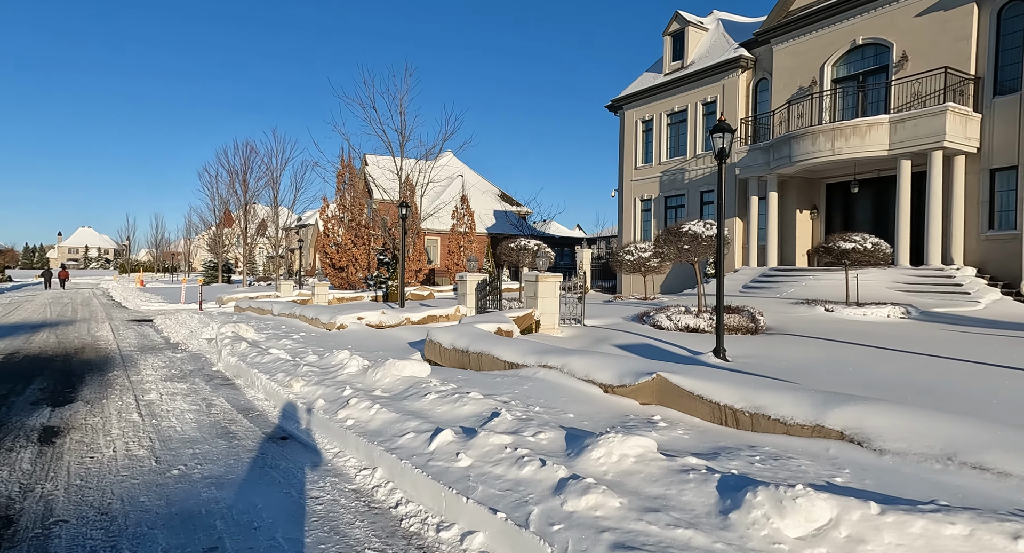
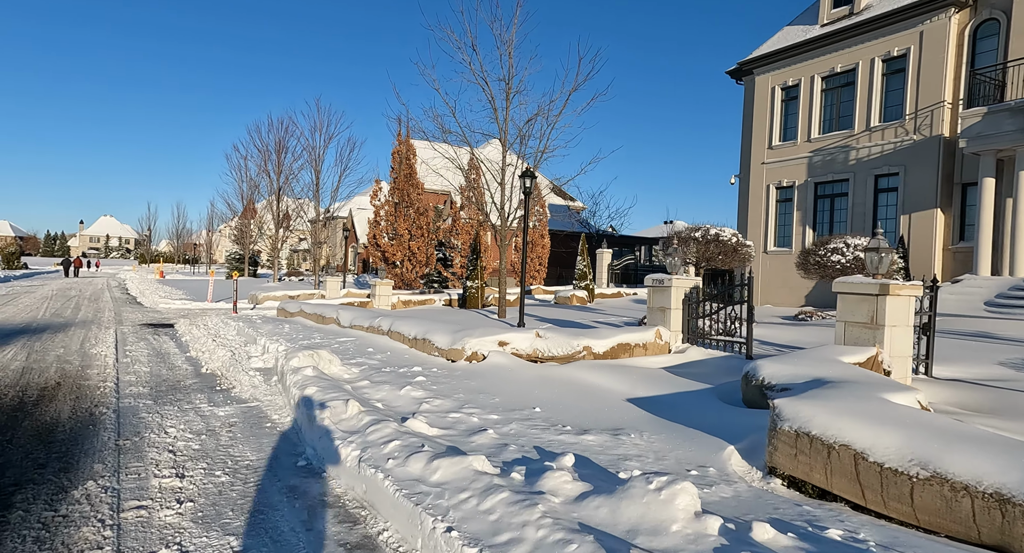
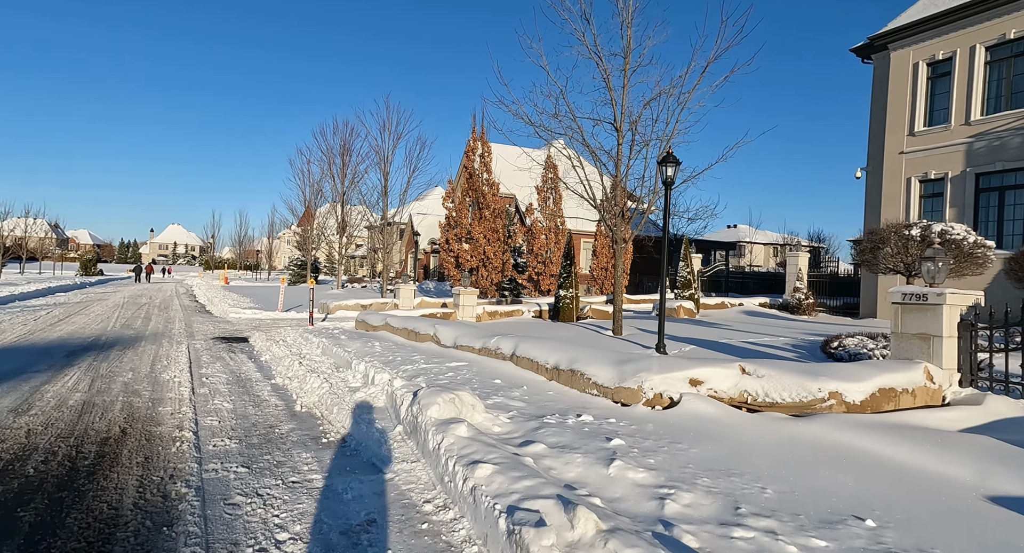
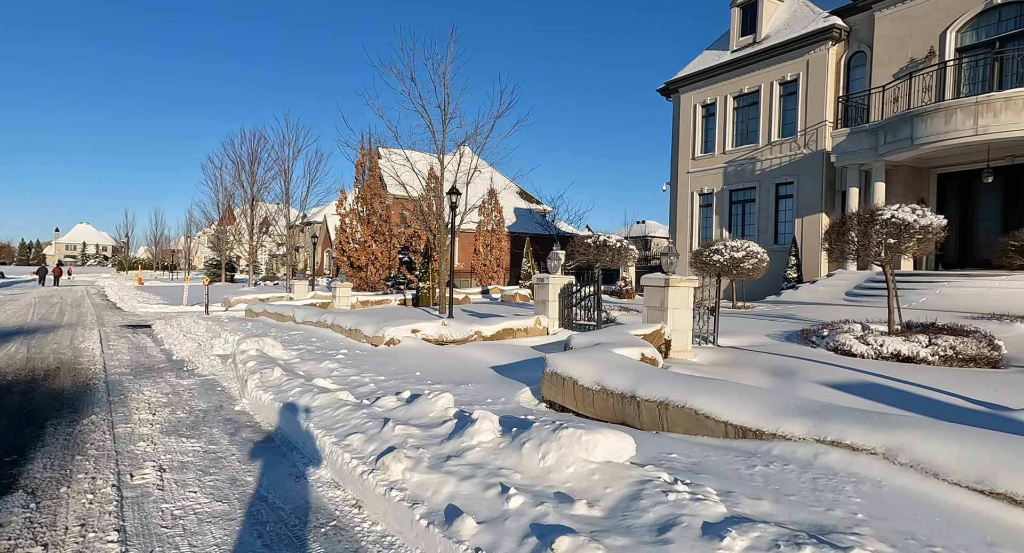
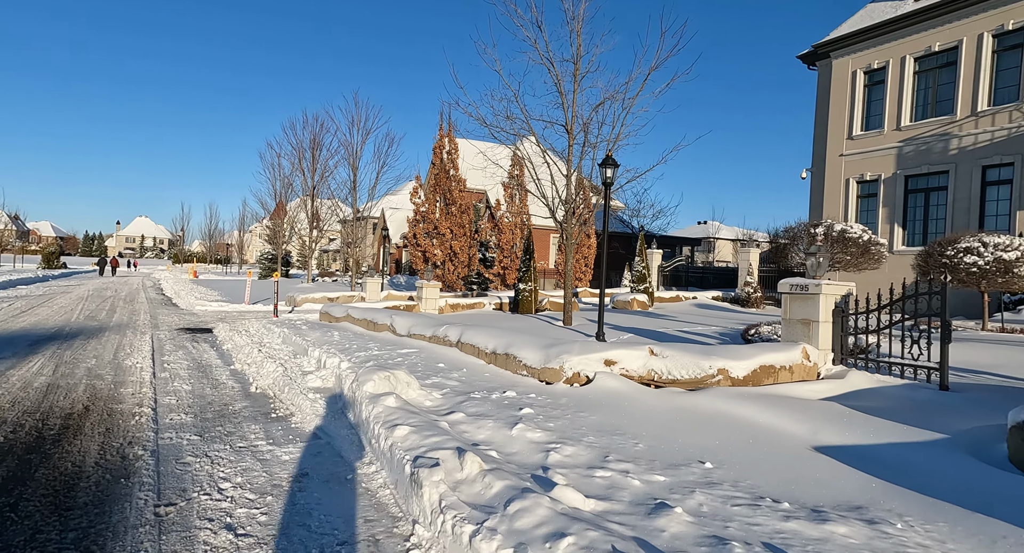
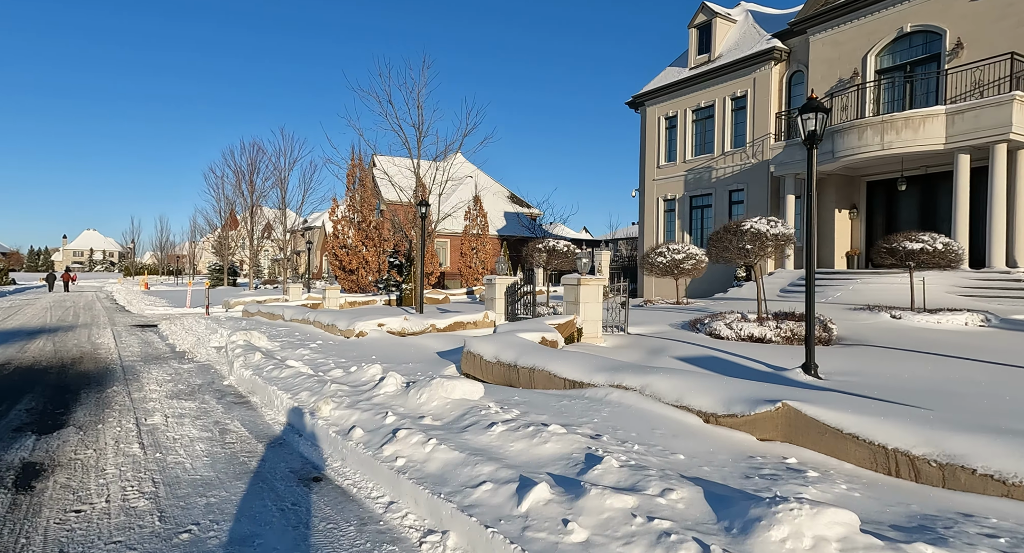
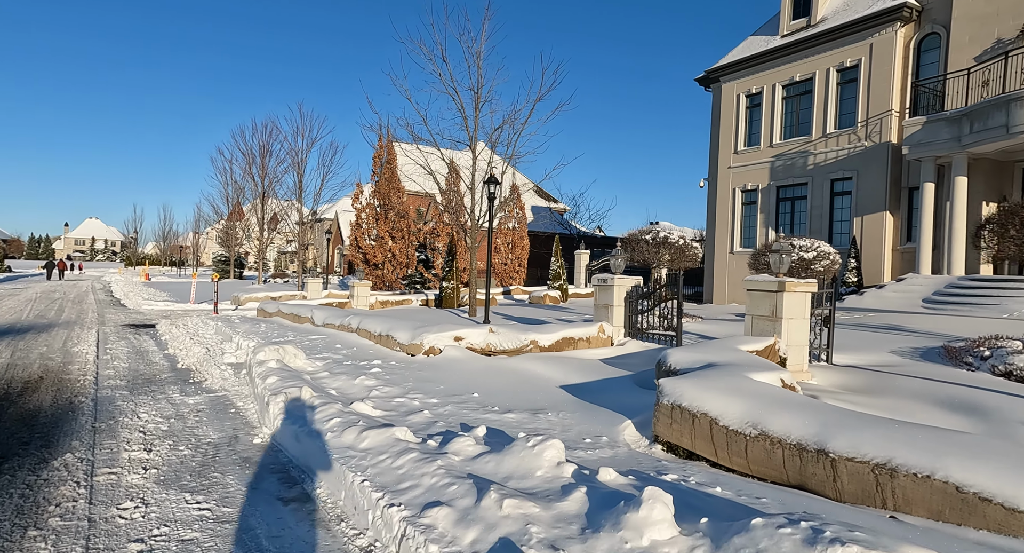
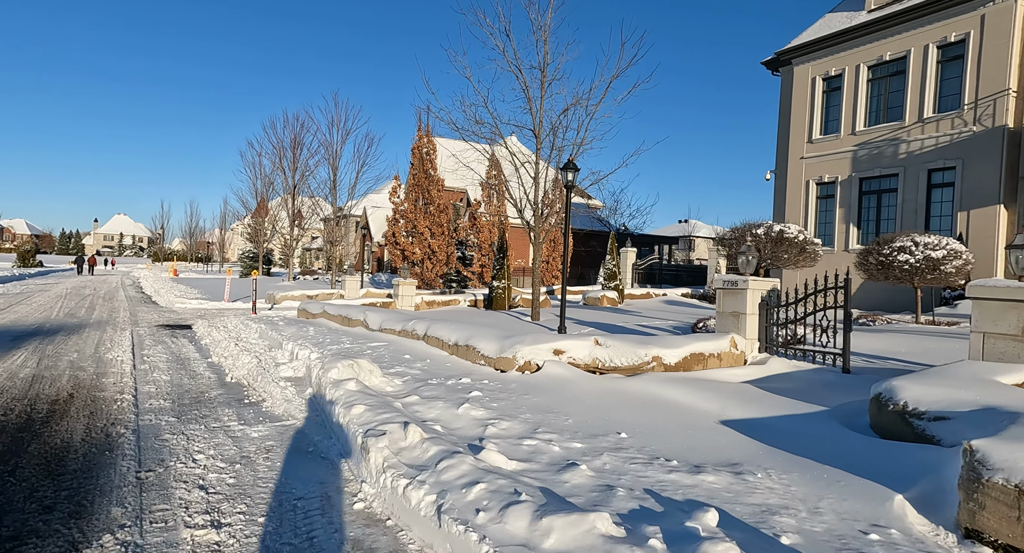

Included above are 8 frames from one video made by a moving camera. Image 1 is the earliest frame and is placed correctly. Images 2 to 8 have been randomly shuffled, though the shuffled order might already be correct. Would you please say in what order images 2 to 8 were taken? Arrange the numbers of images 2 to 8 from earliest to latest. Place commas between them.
6, 4, 7, 2, 8, 5, 3
